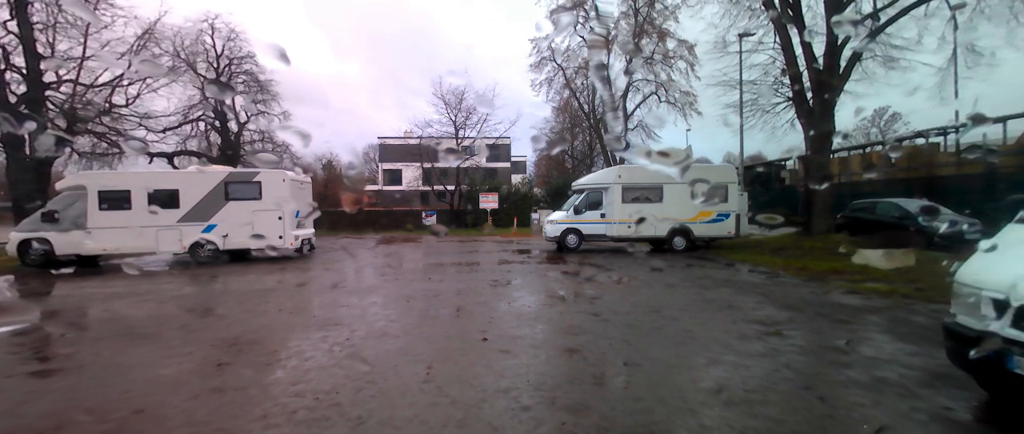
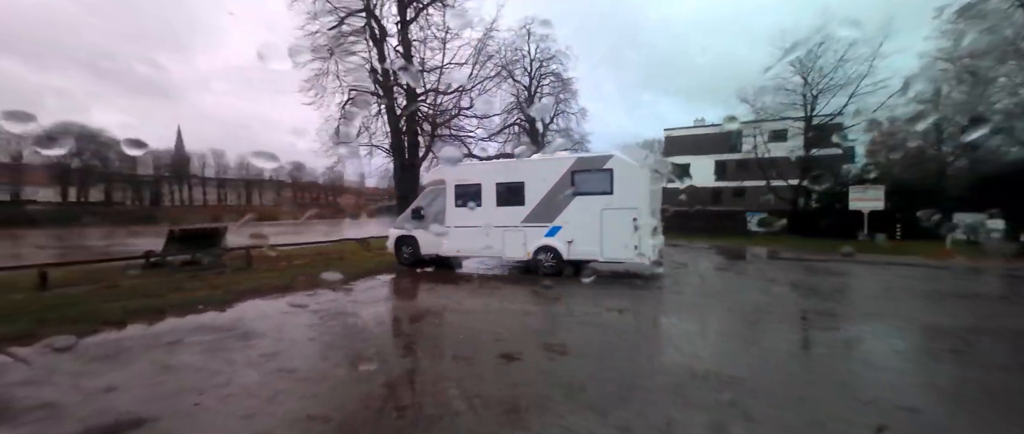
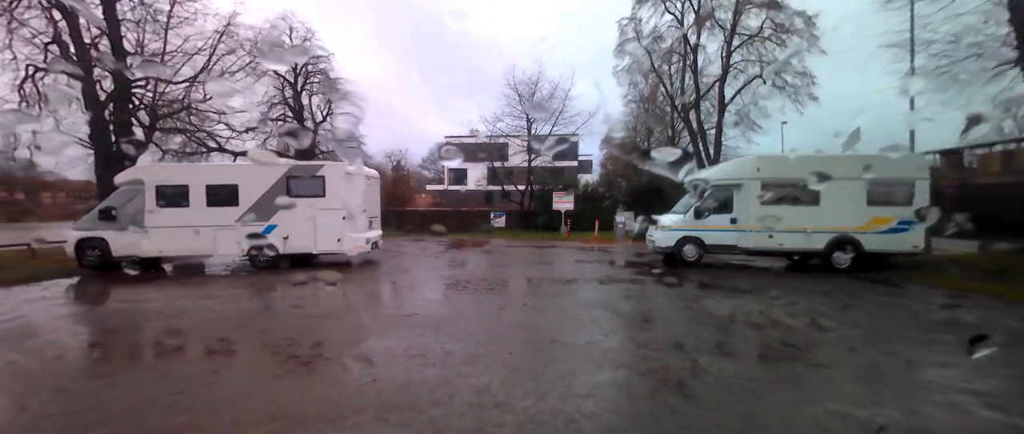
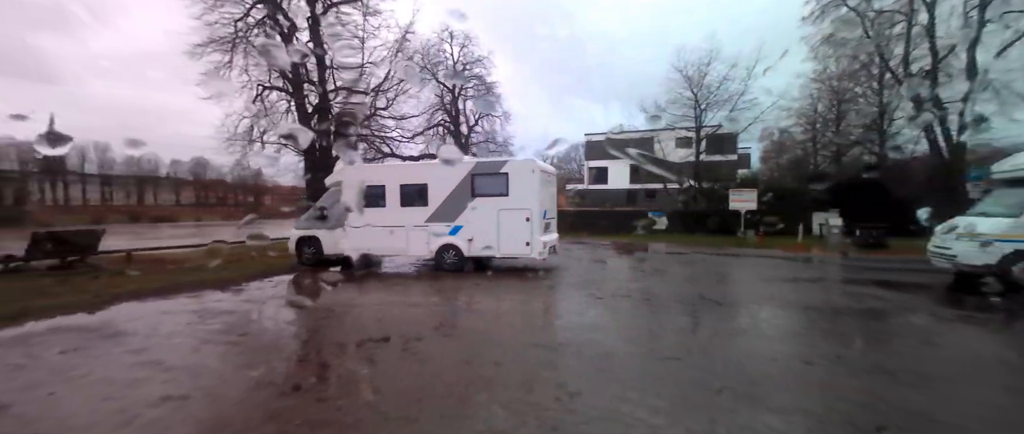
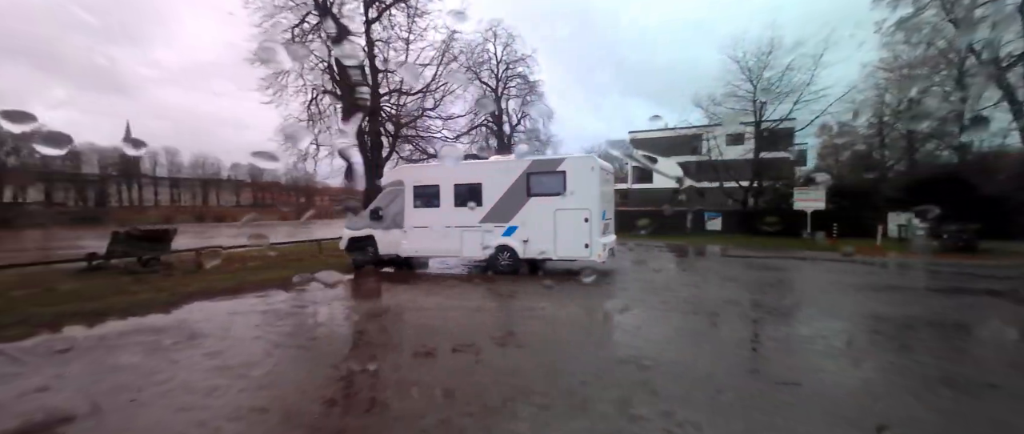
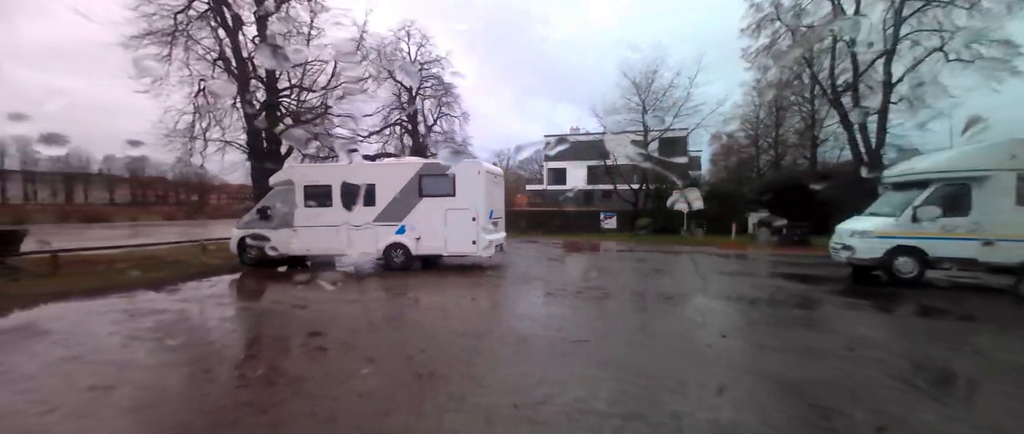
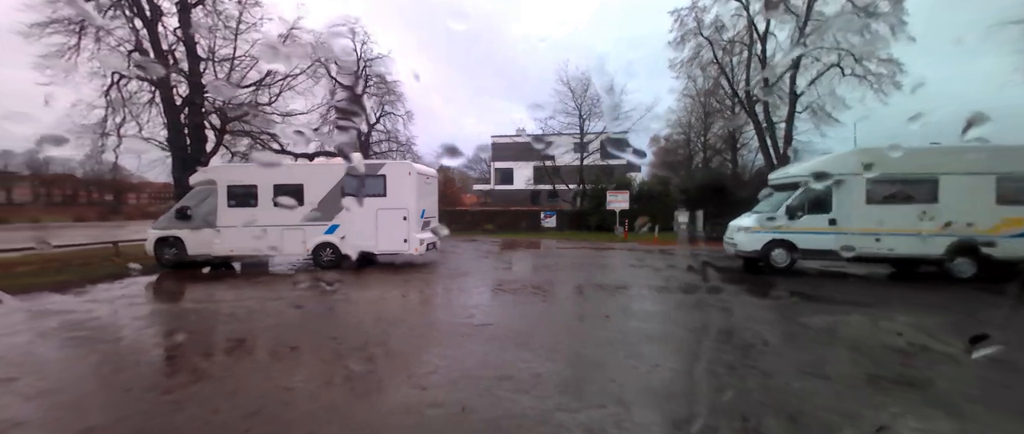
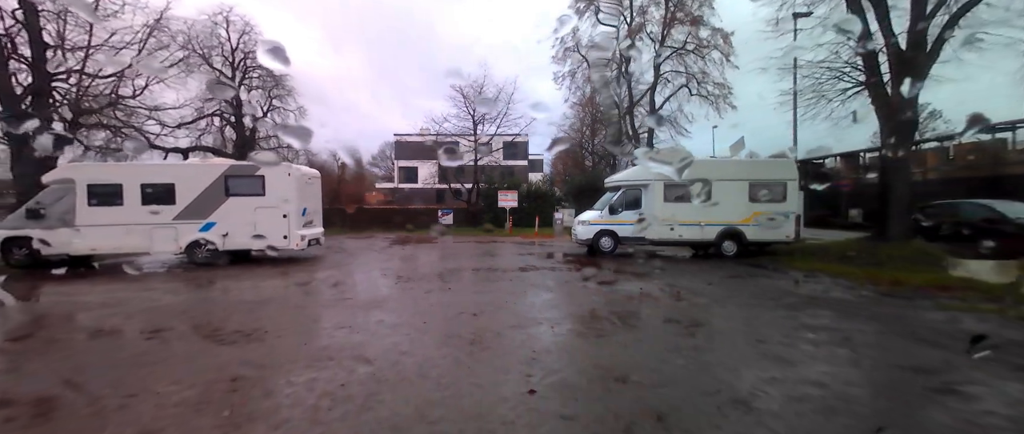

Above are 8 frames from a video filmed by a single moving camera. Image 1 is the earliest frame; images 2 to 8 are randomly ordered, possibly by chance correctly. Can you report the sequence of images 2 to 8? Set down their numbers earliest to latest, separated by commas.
8, 3, 7, 6, 4, 5, 2
